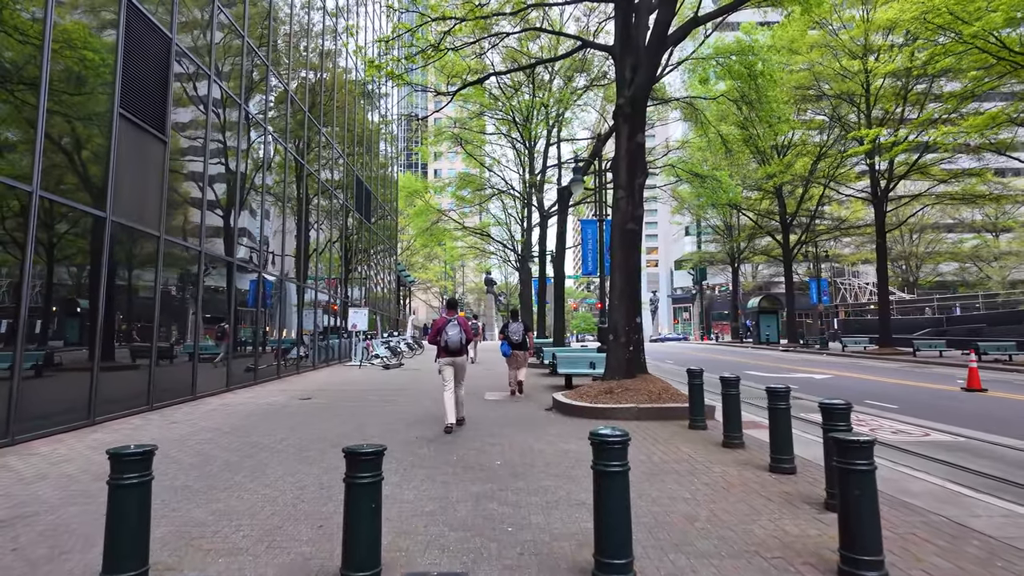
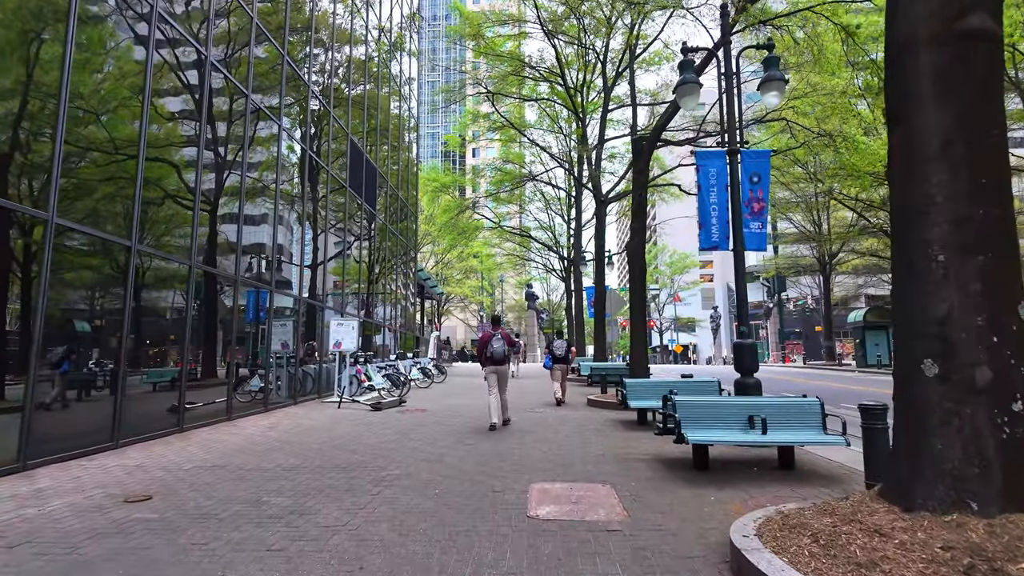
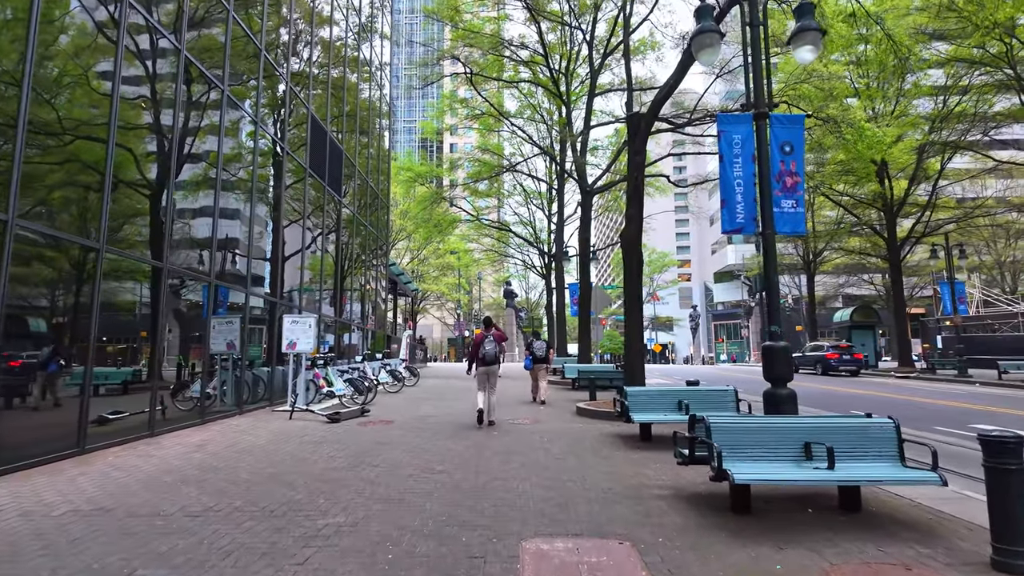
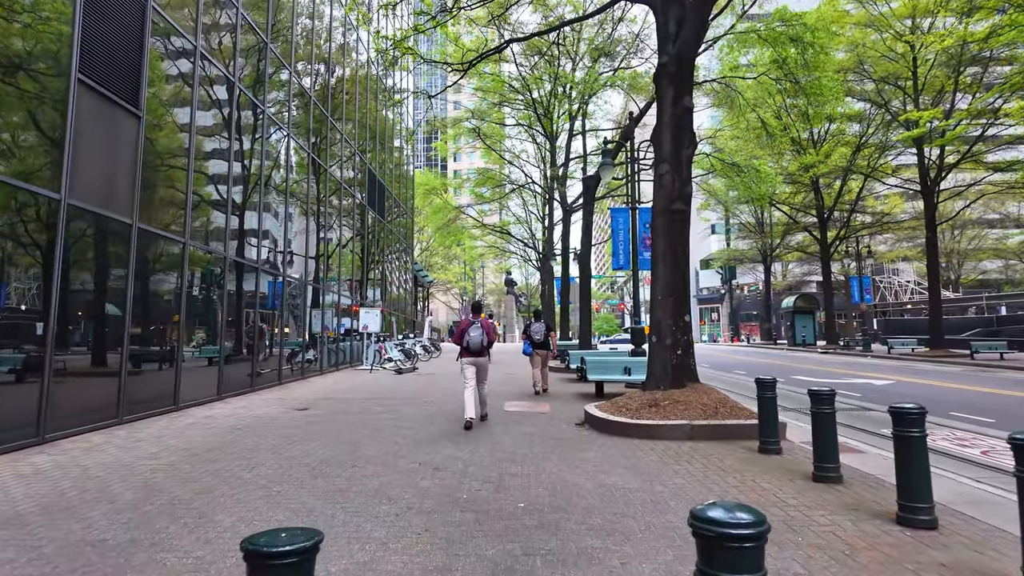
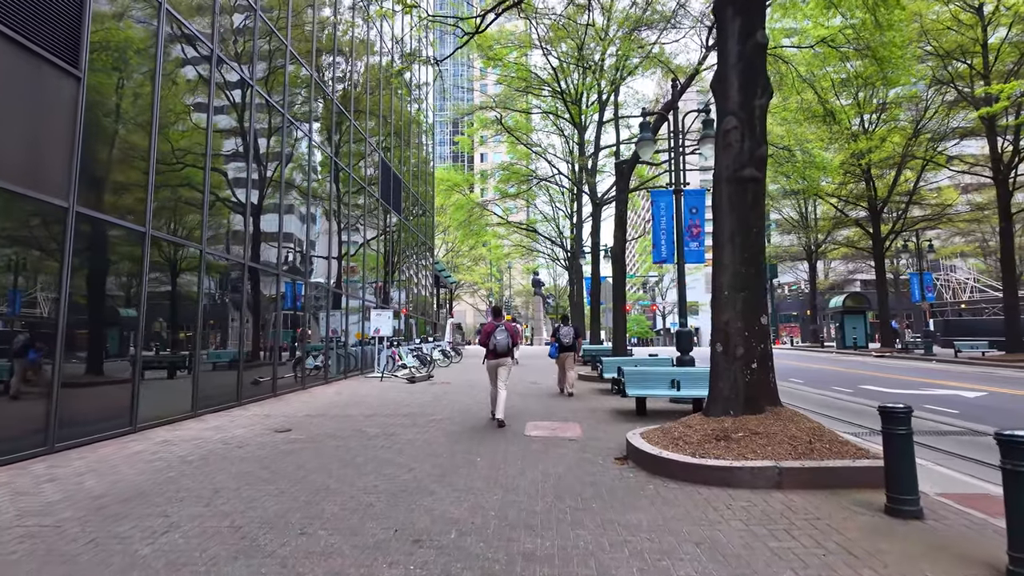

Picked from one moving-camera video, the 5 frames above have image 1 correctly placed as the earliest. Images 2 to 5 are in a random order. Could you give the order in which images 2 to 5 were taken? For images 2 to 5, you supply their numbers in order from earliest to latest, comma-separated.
4, 5, 2, 3
